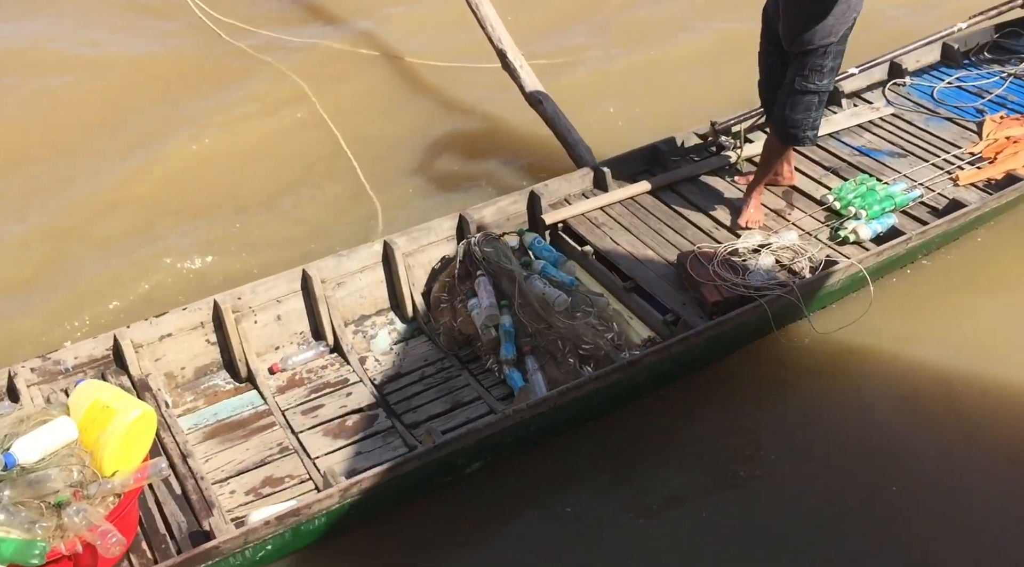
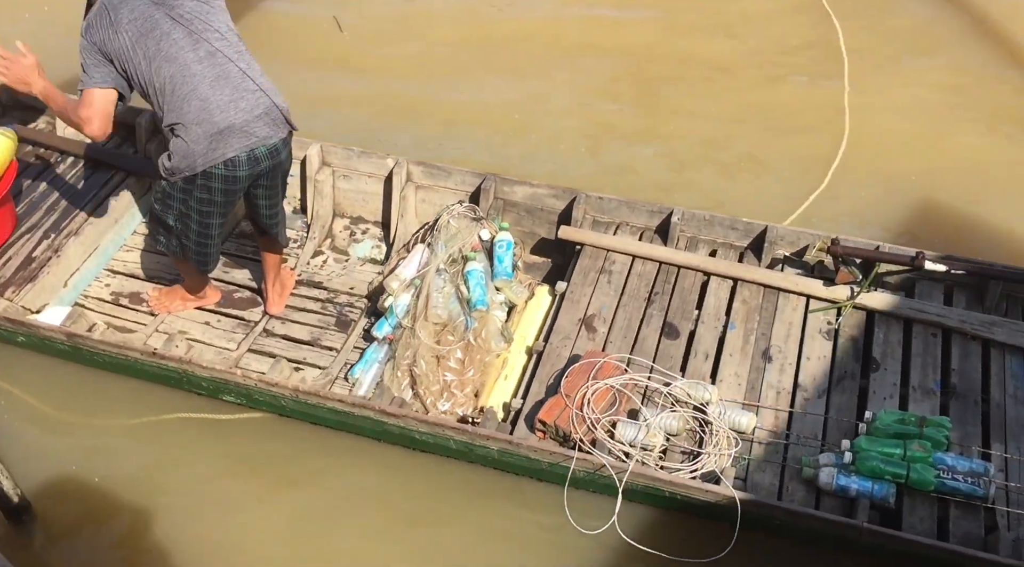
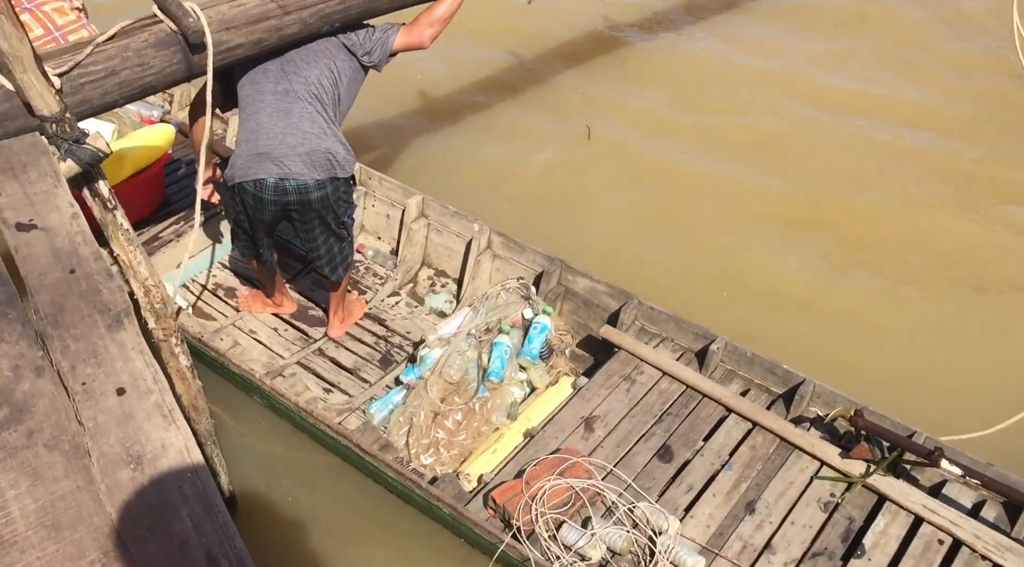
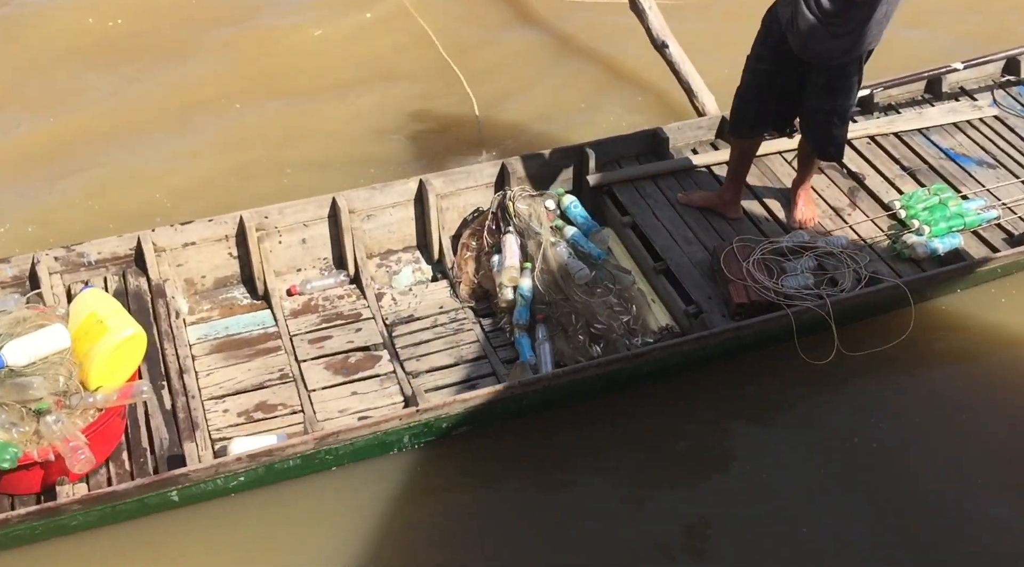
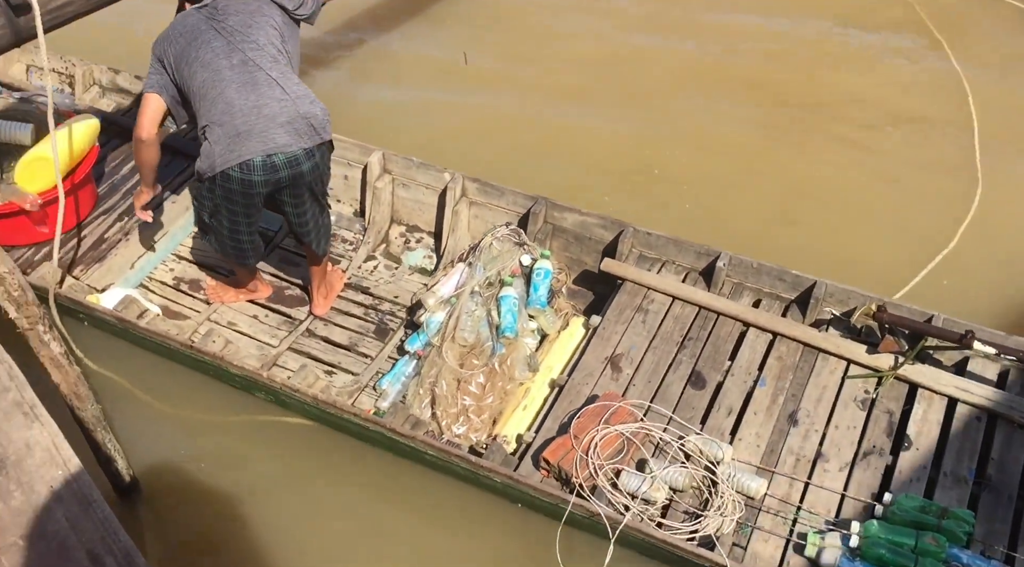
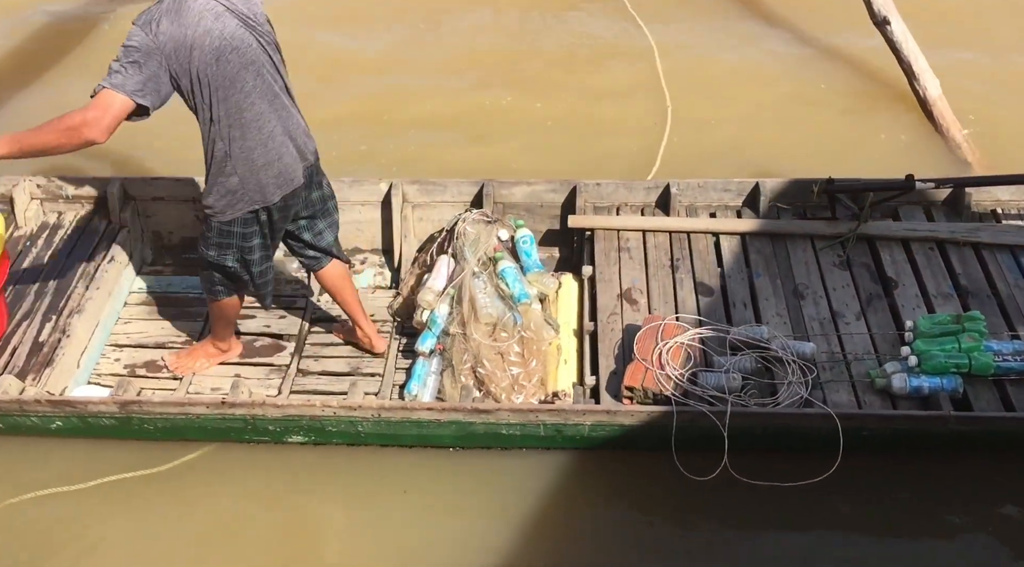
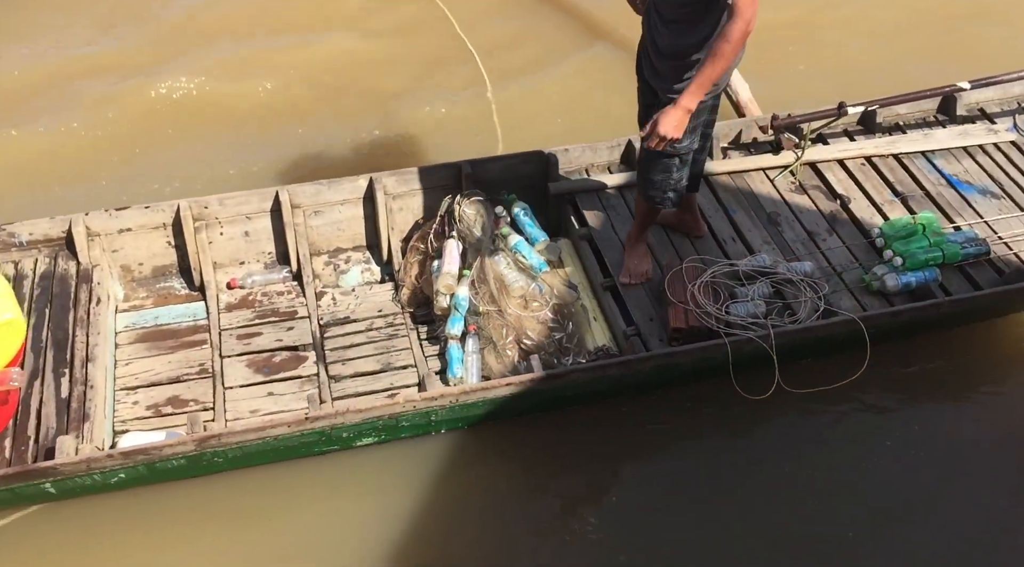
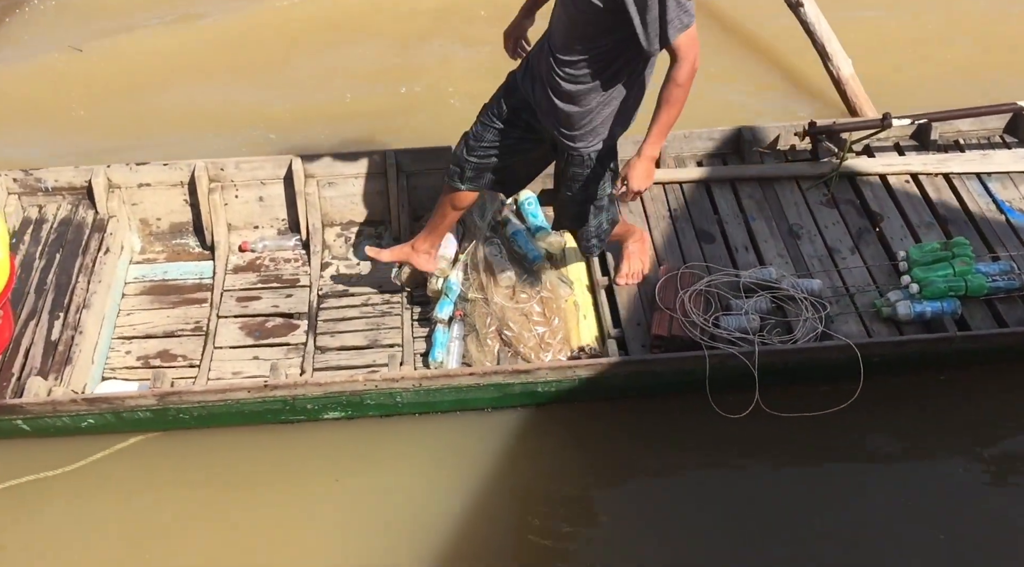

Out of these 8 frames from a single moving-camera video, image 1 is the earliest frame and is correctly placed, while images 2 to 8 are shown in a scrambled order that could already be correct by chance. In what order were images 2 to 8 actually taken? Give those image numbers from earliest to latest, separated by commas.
4, 7, 8, 6, 2, 5, 3
